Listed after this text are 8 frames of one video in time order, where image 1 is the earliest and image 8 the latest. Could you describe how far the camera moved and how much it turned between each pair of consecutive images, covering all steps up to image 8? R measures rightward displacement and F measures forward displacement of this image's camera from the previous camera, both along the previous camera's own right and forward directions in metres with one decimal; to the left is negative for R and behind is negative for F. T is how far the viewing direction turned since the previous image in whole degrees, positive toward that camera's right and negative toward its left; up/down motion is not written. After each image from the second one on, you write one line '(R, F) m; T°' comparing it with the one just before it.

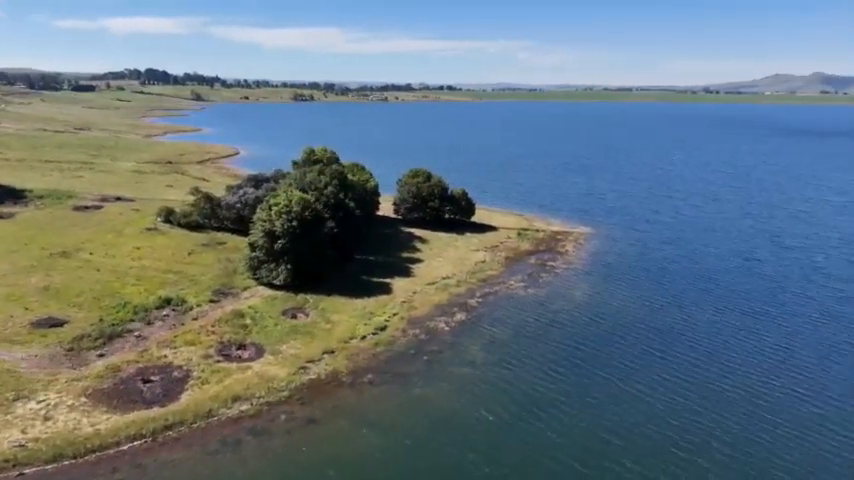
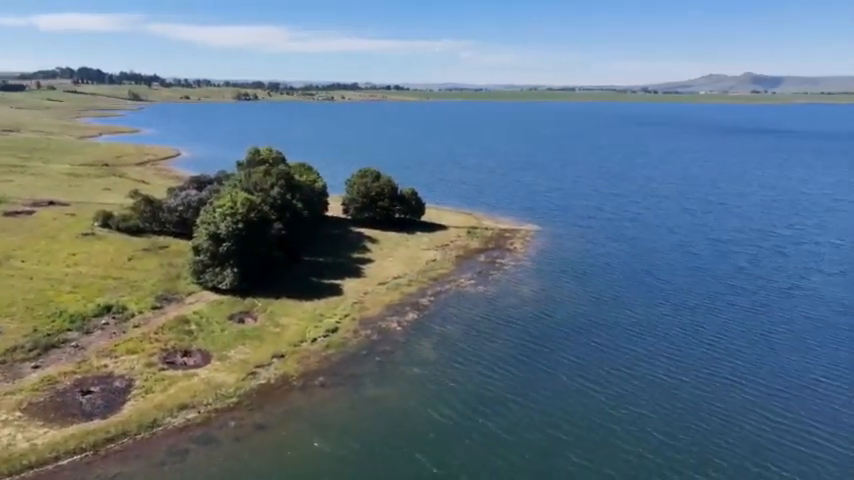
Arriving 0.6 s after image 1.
(+0.7, +2.4) m; +3°
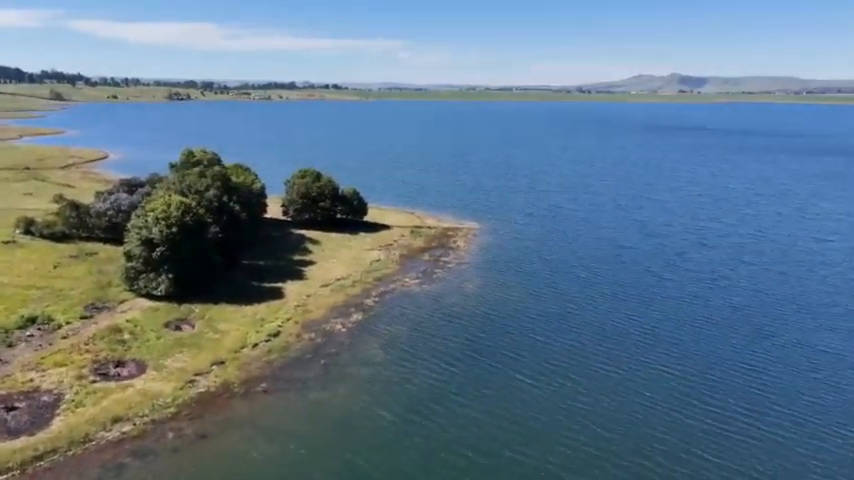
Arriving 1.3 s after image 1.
(0.0, +0.1) m; +5°
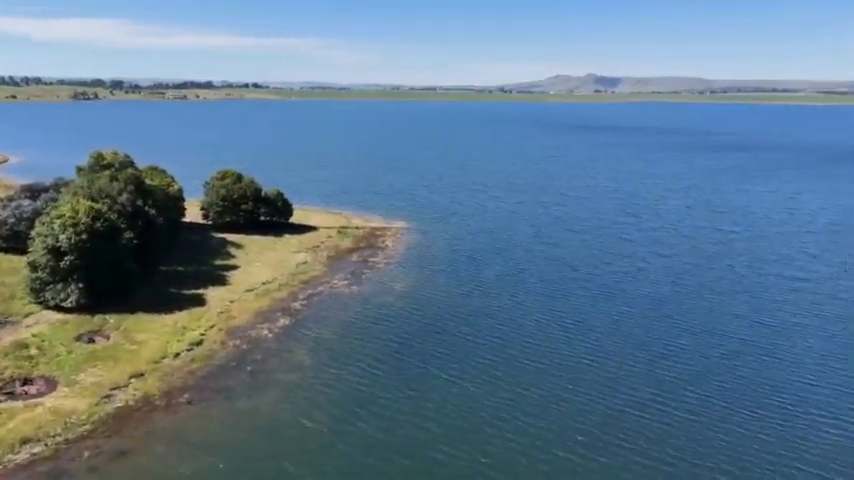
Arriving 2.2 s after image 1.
(0.0, +0.1) m; +7°
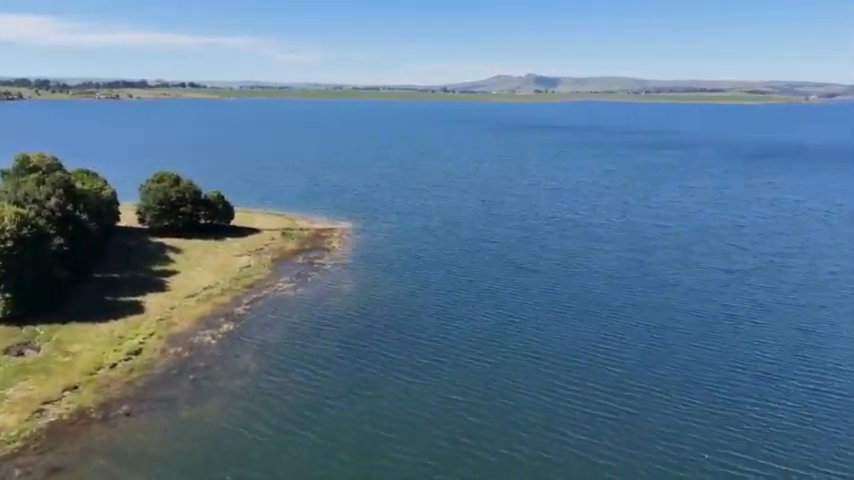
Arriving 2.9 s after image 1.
(0.0, +0.1) m; +5°
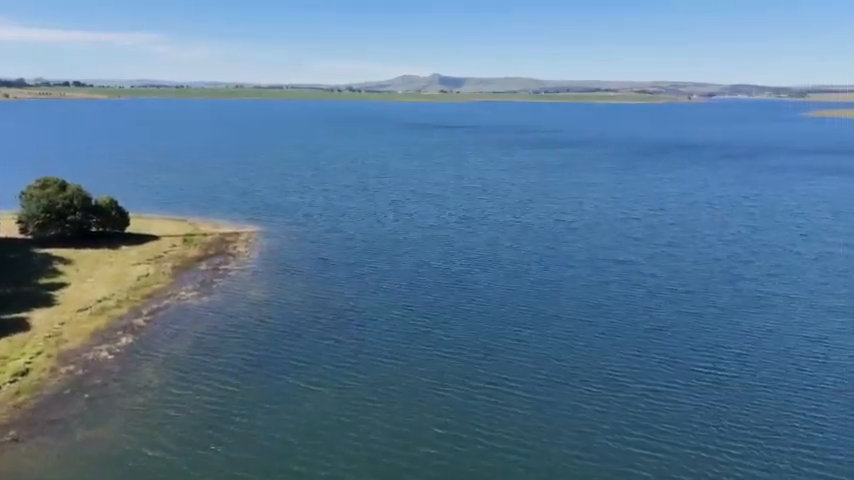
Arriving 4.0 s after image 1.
(0.0, 0.0) m; +8°
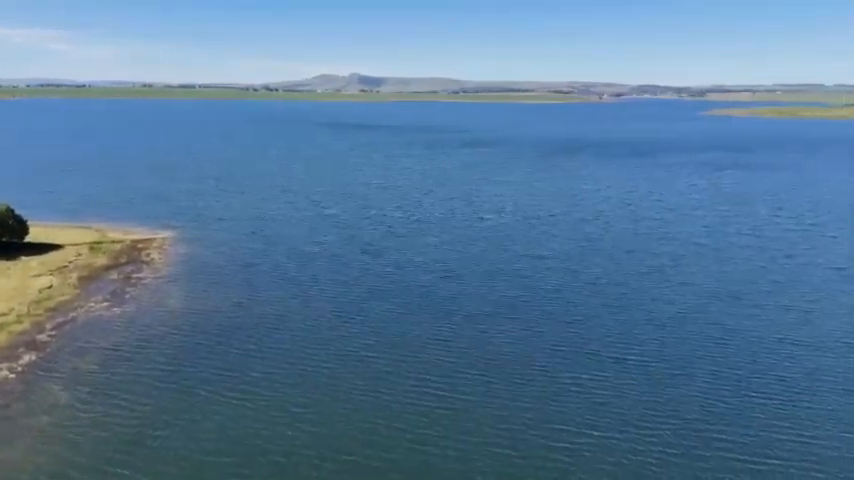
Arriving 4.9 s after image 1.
(0.0, 0.0) m; +7°
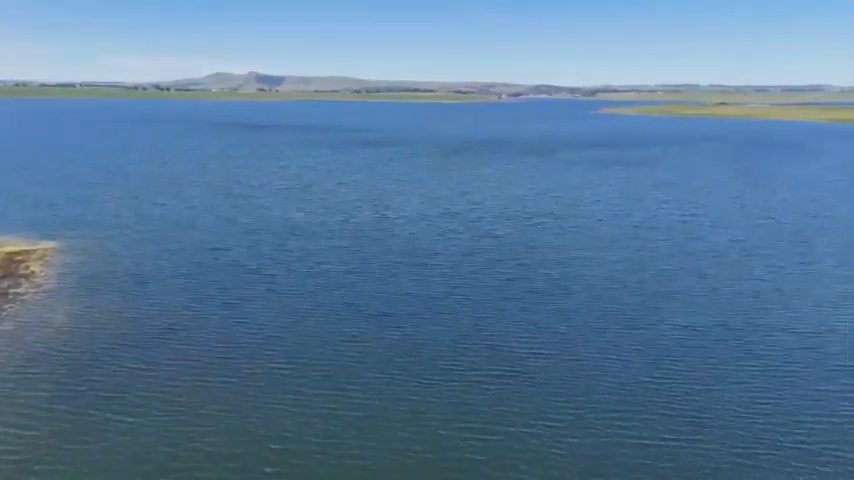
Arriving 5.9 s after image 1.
(0.0, +0.1) m; +8°
